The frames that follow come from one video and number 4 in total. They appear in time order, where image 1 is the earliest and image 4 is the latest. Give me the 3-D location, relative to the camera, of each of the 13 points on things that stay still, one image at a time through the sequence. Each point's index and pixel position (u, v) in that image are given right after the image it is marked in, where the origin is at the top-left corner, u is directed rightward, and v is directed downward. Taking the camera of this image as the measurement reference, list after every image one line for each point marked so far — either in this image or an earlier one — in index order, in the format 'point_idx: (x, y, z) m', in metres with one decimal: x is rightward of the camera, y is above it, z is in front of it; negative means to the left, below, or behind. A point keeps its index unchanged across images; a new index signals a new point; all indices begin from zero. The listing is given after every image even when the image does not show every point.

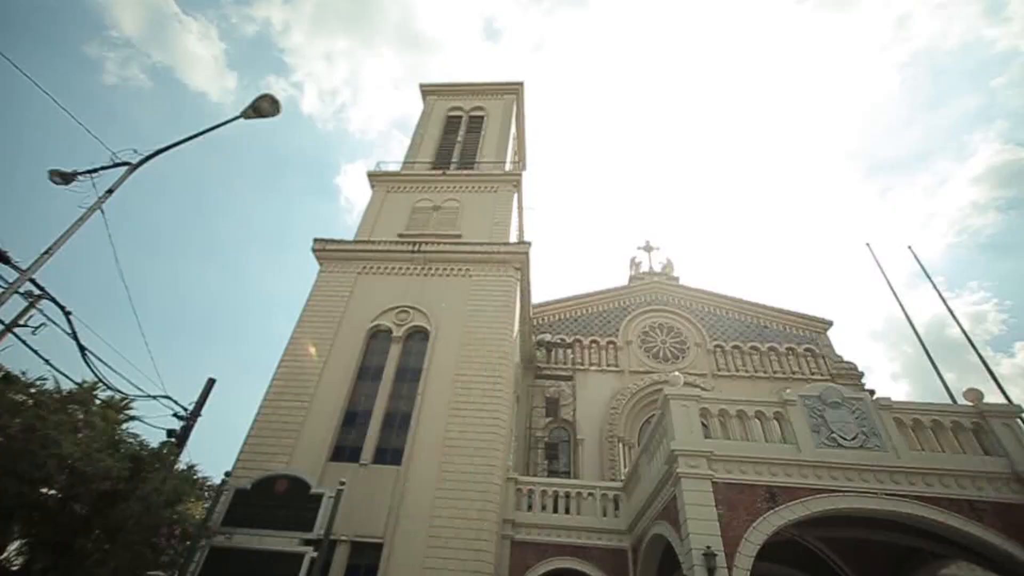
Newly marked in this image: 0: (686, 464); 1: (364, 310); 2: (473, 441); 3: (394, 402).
0: (+2.8, -2.9, +8.7) m
1: (-4.4, -0.7, +15.9) m
2: (-1.0, -3.7, +13.0) m
3: (-3.1, -3.0, +14.0) m
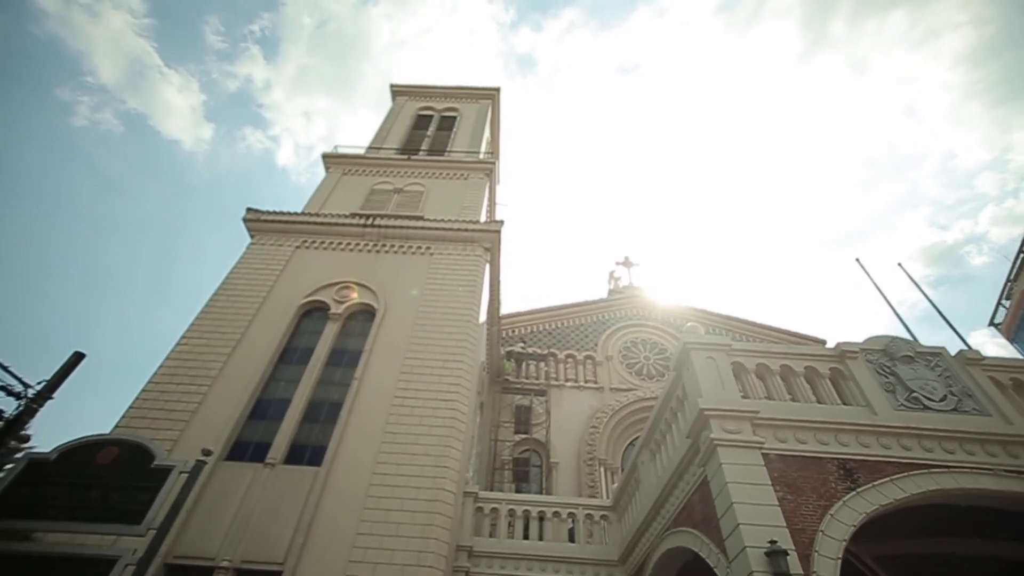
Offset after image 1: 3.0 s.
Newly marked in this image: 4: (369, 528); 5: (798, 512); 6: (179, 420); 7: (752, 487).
0: (+2.3, -1.6, +6.0) m
1: (-5.3, +0.1, +13.0) m
2: (-1.7, -2.8, +10.0) m
3: (-3.9, -2.1, +10.9) m
4: (-2.3, -3.9, +8.7) m
5: (+2.9, -2.2, +5.4) m
6: (-6.2, -2.4, +9.9) m
7: (+2.5, -2.0, +5.5) m
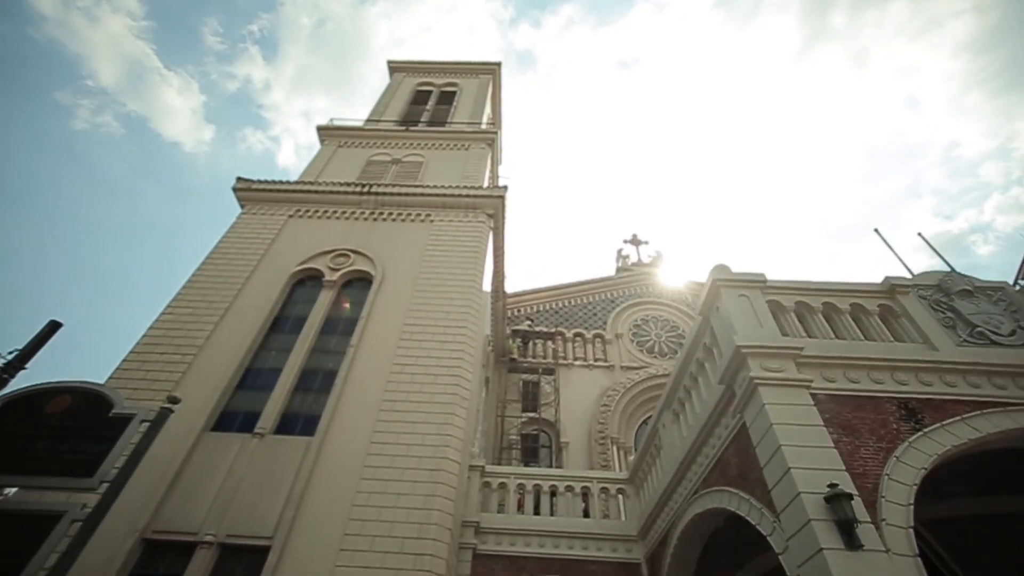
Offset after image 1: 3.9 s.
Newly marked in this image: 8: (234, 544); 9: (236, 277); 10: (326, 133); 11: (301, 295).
0: (+2.4, -0.8, +5.2) m
1: (-5.2, +0.8, +12.3) m
2: (-1.6, -2.0, +9.3) m
3: (-3.8, -1.4, +10.2) m
4: (-2.2, -3.2, +8.0) m
5: (+3.0, -1.4, +4.6) m
6: (-6.0, -1.8, +9.2) m
7: (+2.6, -1.2, +4.7) m
8: (-3.8, -3.5, +7.4) m
9: (-6.0, +0.2, +11.6) m
10: (-6.2, +5.1, +17.7) m
11: (-4.6, -0.2, +11.6) m
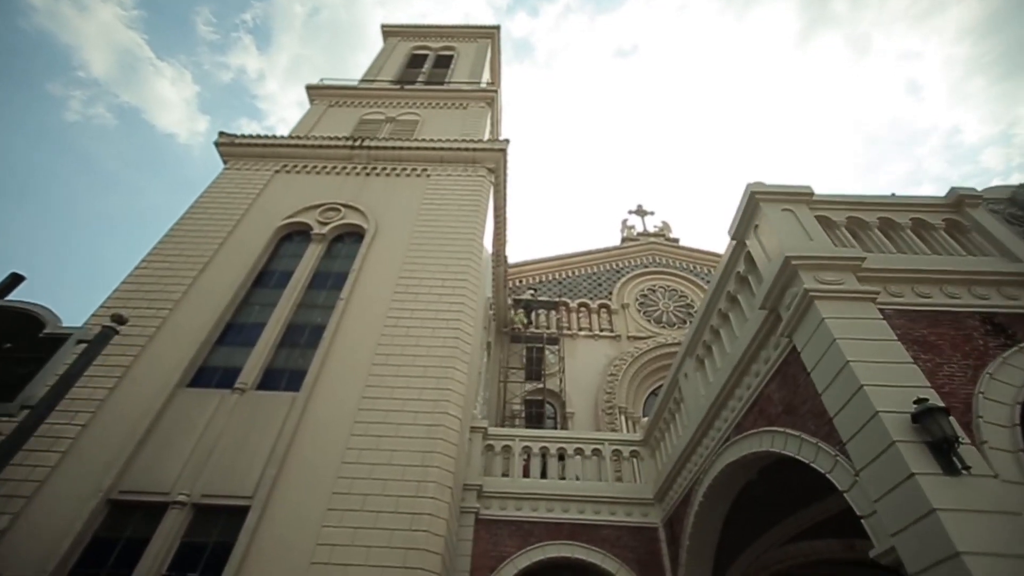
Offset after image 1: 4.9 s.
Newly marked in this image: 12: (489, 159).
0: (+2.5, +0.1, +4.4) m
1: (-5.1, +1.7, +11.4) m
2: (-1.5, -1.2, +8.5) m
3: (-3.7, -0.5, +9.4) m
4: (-2.1, -2.3, +7.2) m
5: (+3.1, -0.6, +3.8) m
6: (-6.0, -0.9, +8.4) m
7: (+2.7, -0.4, +4.0) m
8: (-3.7, -2.7, +6.6) m
9: (-5.9, +1.1, +10.8) m
10: (-6.2, +6.2, +16.8) m
11: (-4.5, +0.8, +10.8) m
12: (-0.6, +3.1, +12.8) m
